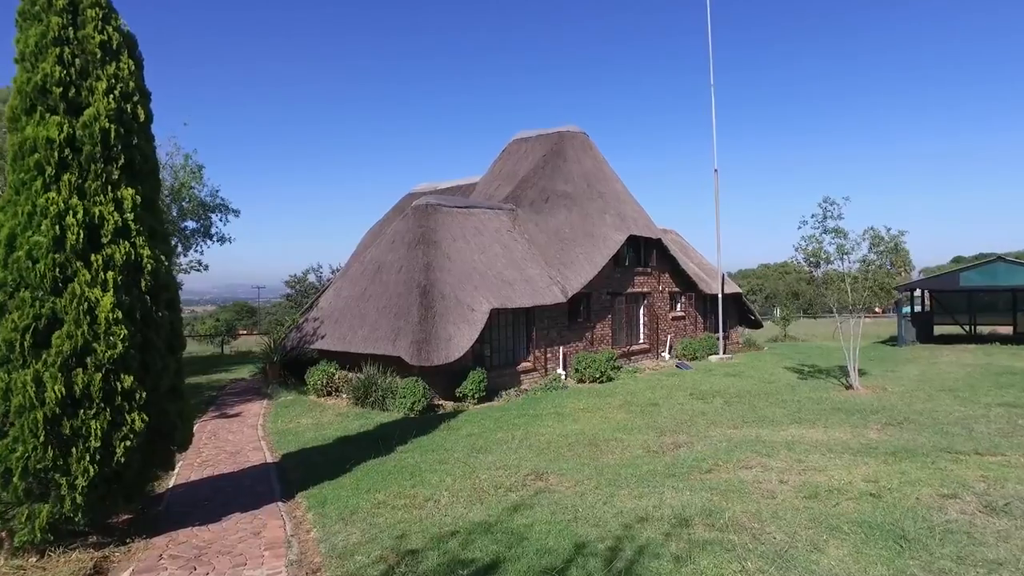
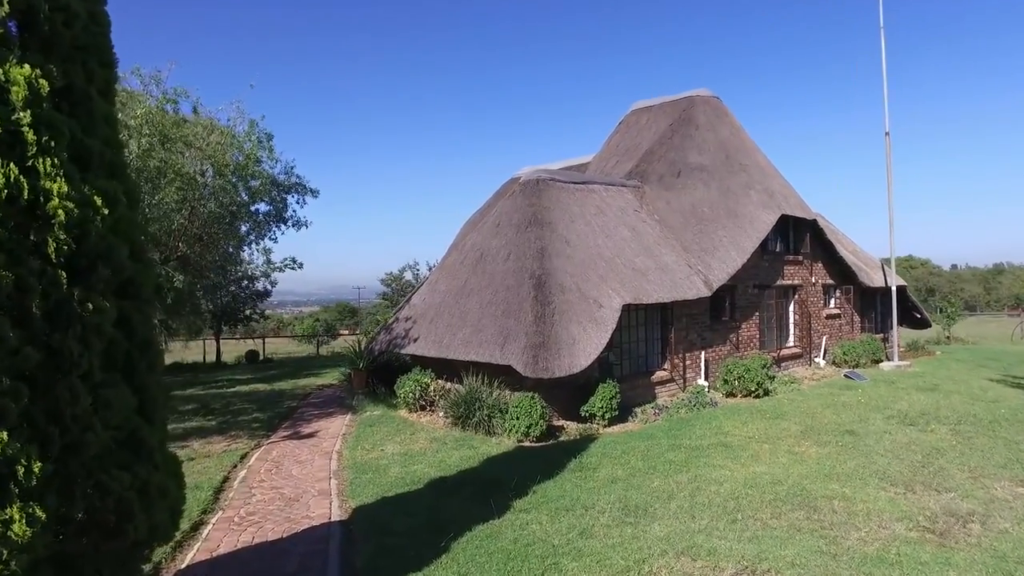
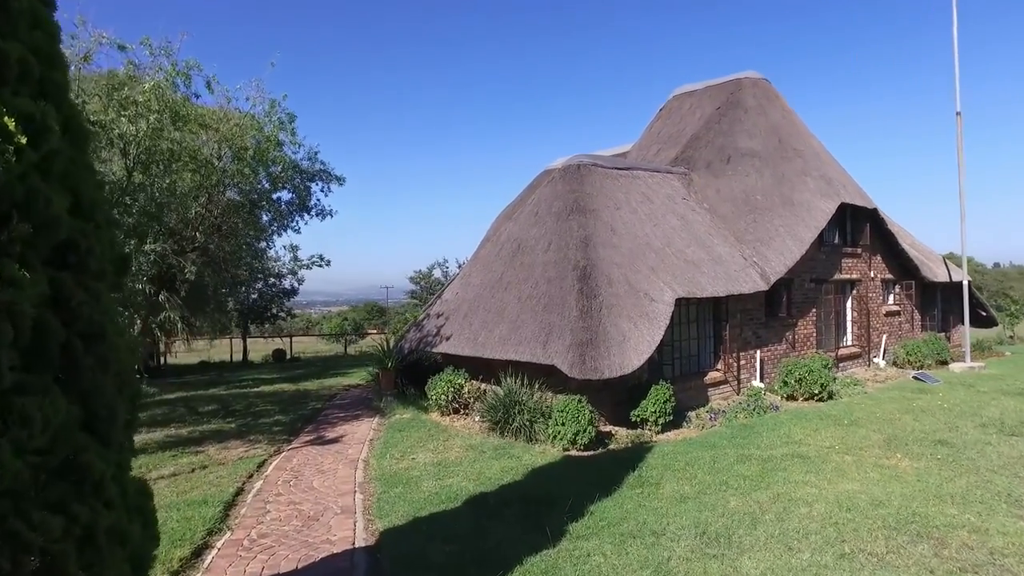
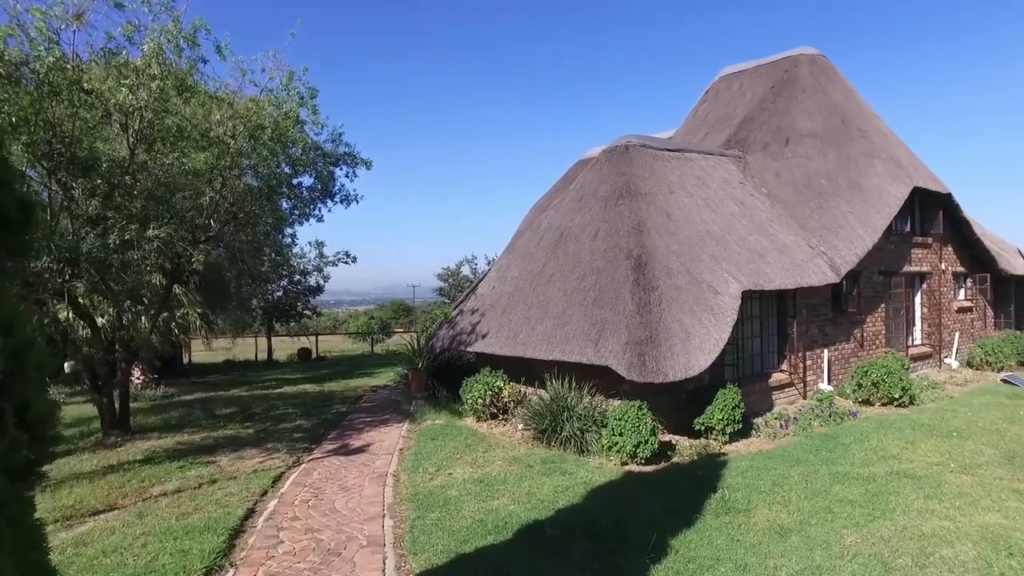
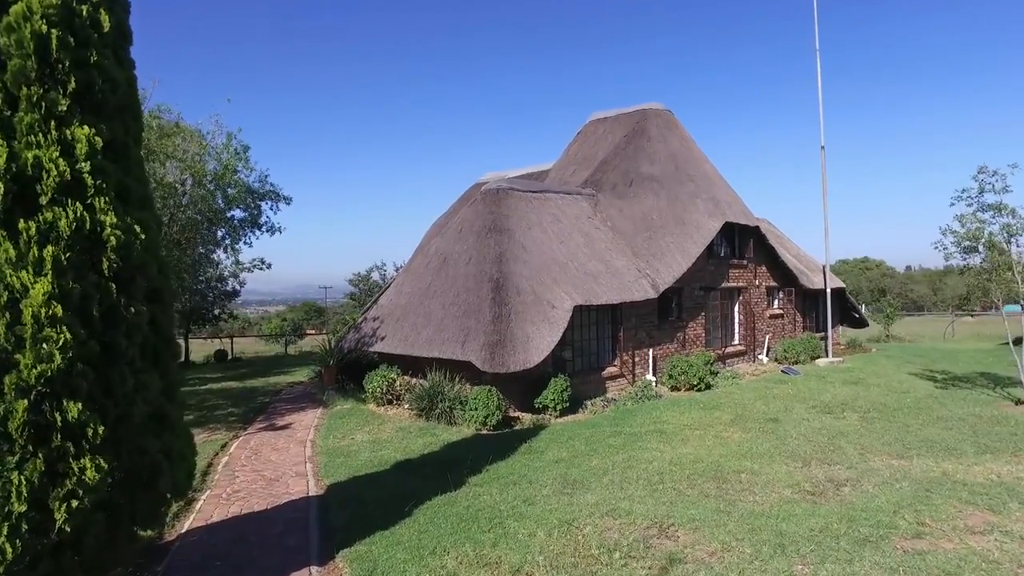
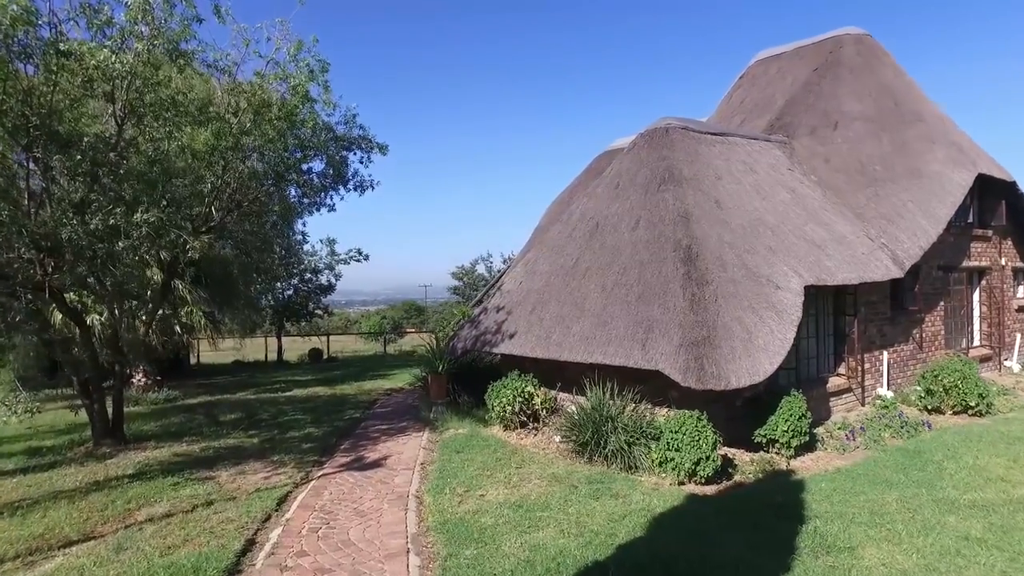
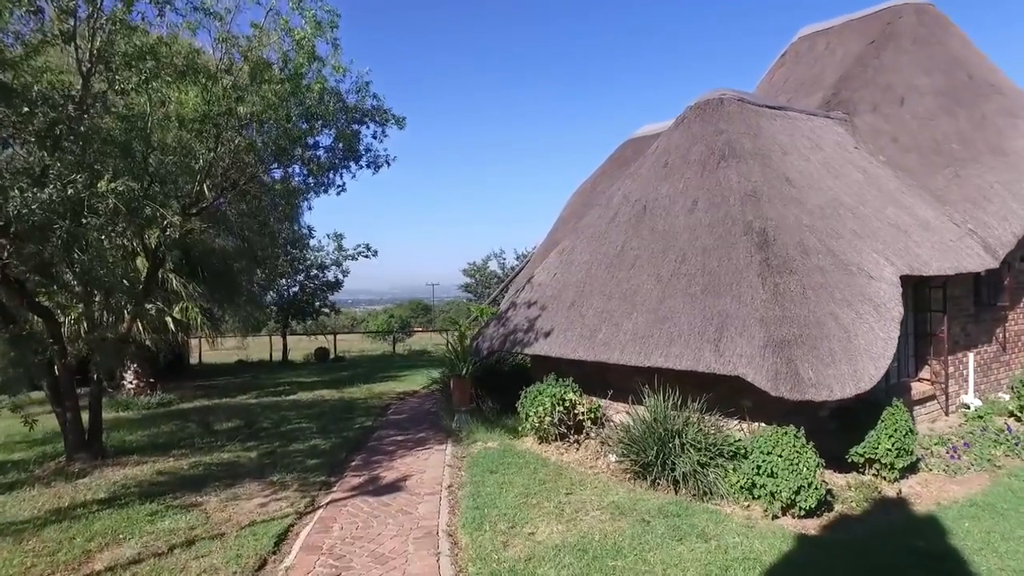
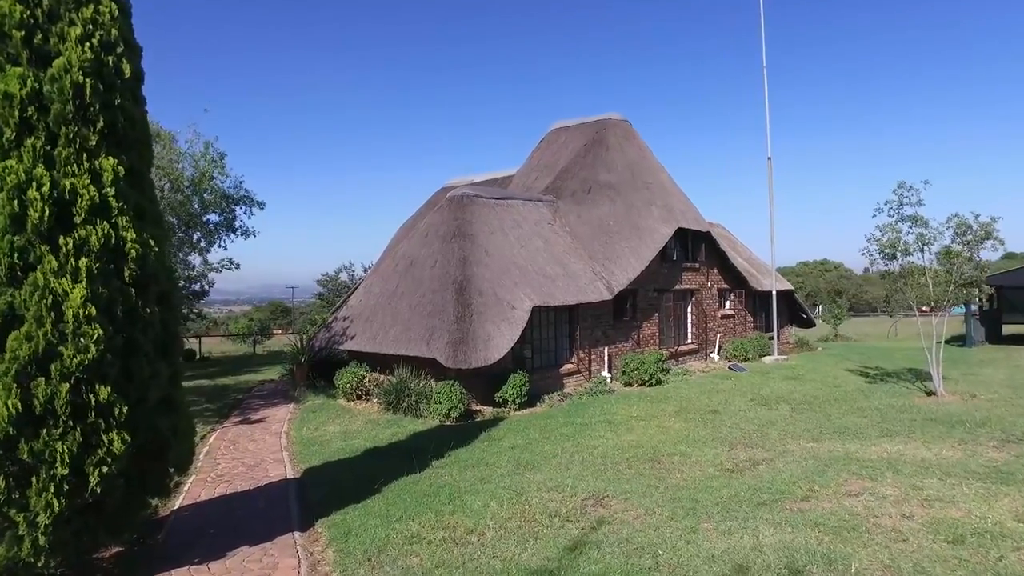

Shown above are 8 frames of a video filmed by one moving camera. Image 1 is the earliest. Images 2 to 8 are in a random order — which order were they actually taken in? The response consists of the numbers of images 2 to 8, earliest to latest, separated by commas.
8, 5, 2, 3, 4, 6, 7
